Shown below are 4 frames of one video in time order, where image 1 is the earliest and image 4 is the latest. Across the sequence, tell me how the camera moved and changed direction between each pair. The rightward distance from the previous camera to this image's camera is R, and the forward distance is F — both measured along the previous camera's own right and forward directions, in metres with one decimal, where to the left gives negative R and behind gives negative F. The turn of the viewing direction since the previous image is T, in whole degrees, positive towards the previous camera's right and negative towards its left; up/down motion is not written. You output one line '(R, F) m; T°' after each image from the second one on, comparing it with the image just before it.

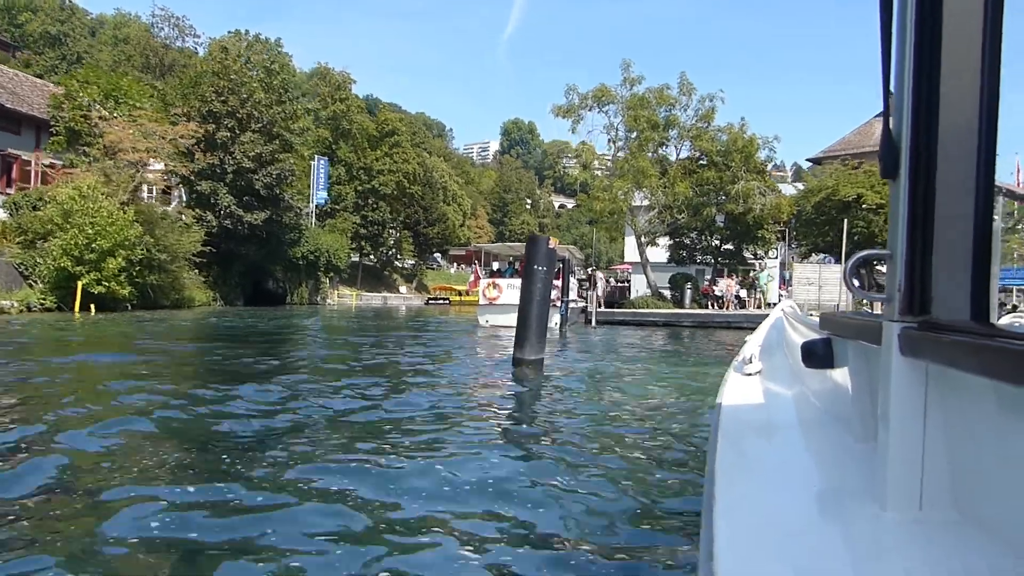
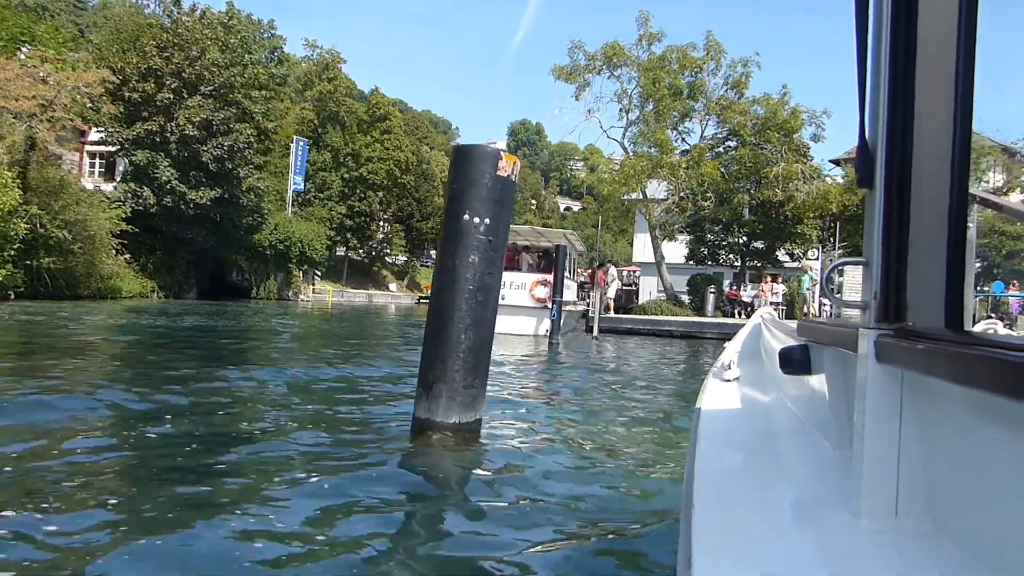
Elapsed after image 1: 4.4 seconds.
(+0.2, +2.3) m; 0°
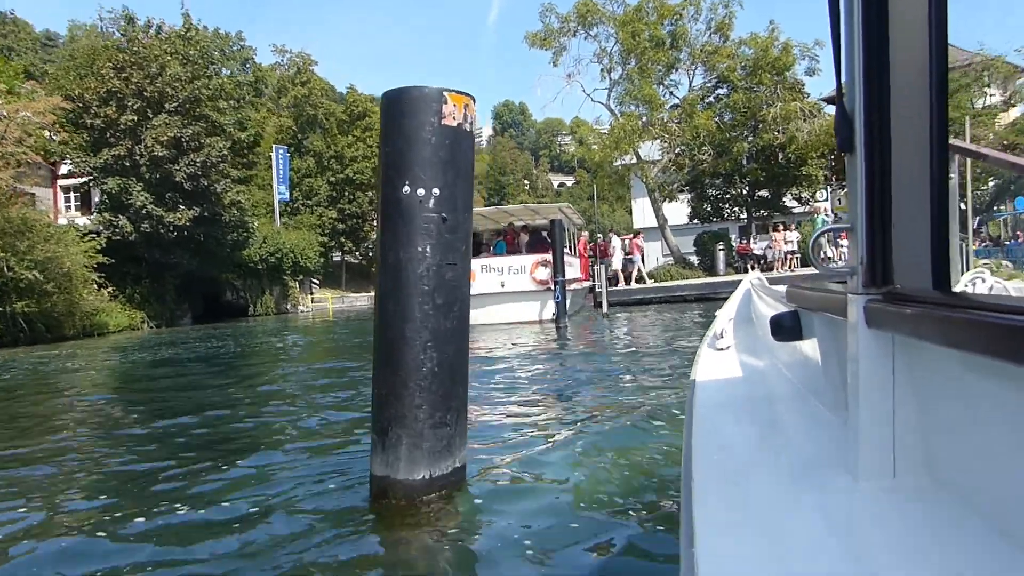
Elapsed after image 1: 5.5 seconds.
(+0.1, +0.5) m; 0°
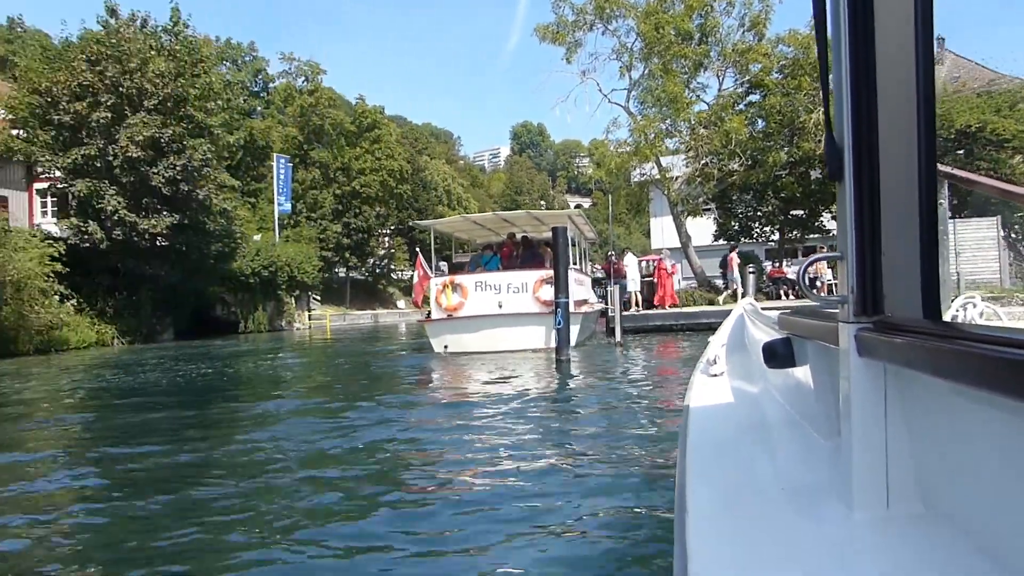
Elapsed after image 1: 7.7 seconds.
(+0.1, +1.1) m; -1°
